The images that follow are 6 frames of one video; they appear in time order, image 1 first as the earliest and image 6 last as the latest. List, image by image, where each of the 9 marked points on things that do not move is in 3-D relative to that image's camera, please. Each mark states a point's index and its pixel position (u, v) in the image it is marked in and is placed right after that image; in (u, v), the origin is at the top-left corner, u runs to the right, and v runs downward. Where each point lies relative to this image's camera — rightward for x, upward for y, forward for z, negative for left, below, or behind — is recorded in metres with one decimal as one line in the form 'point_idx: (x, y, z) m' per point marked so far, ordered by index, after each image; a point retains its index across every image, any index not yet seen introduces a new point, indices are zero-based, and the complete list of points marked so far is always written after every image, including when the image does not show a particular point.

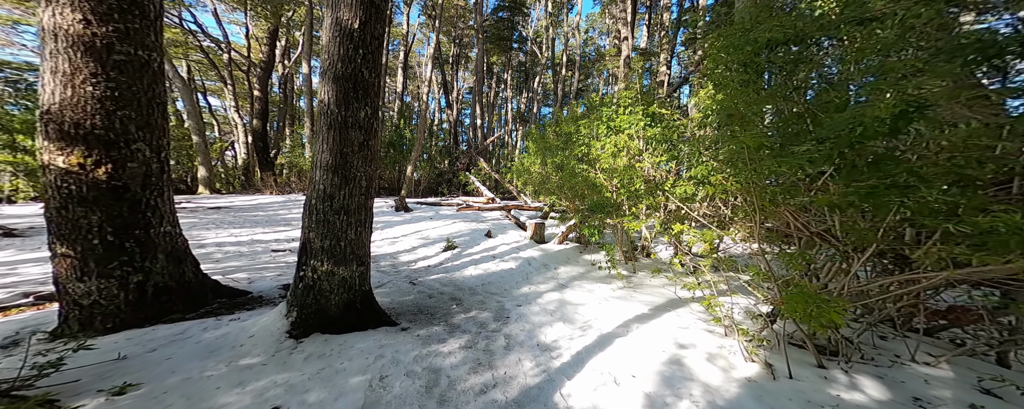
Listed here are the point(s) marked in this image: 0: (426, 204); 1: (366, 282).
0: (-2.8, 0.0, +9.4) m
1: (-1.1, -0.6, +2.3) m
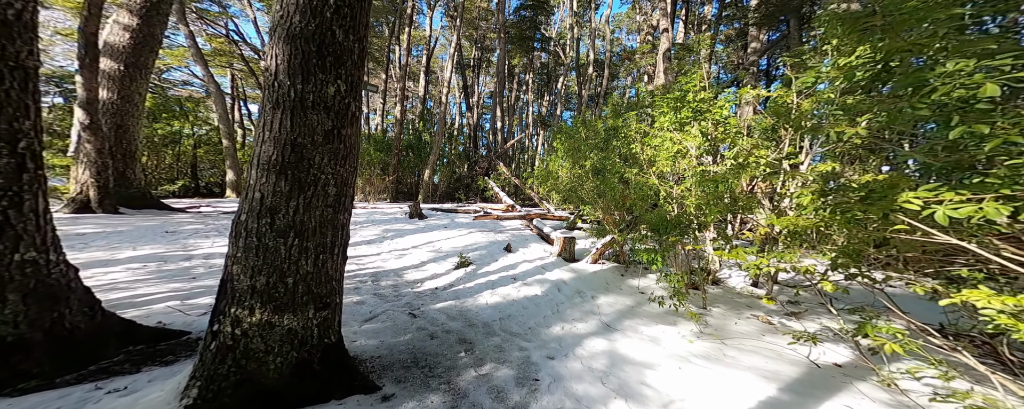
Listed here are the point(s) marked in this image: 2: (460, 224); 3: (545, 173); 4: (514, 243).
0: (-2.1, -0.2, +8.8) m
1: (-1.0, -0.7, +1.6) m
2: (-1.3, -0.5, +7.1) m
3: (+0.8, +0.8, +7.4) m
4: (0.0, -0.7, +5.6) m
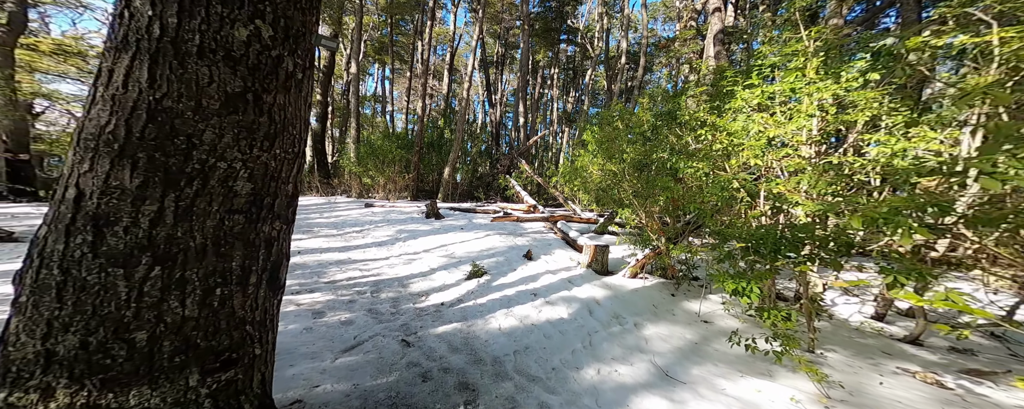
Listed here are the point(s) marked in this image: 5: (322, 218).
0: (-1.5, -0.2, +8.3) m
1: (-0.9, -0.7, +1.0) m
2: (-0.8, -0.5, +6.6) m
3: (+1.4, +0.8, +6.7) m
4: (+0.4, -0.7, +4.9) m
5: (-5.1, -0.3, +7.9) m
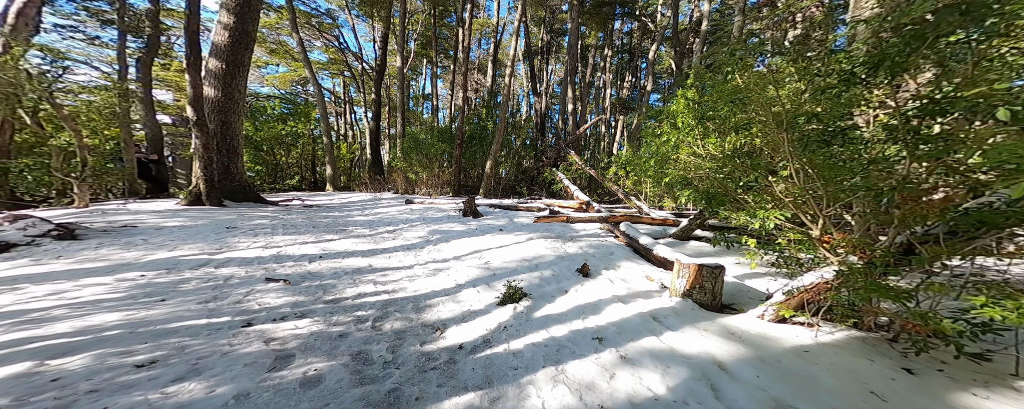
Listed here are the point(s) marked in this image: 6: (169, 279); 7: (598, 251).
0: (-0.3, -0.1, +7.4) m
1: (-0.9, -0.7, +0.1) m
2: (+0.1, -0.4, +5.6) m
3: (+2.2, +0.9, +5.3) m
4: (+1.0, -0.7, +3.7) m
5: (-3.9, -0.3, +7.5) m
6: (-3.8, -0.8, +3.3) m
7: (+1.2, -0.6, +3.9) m
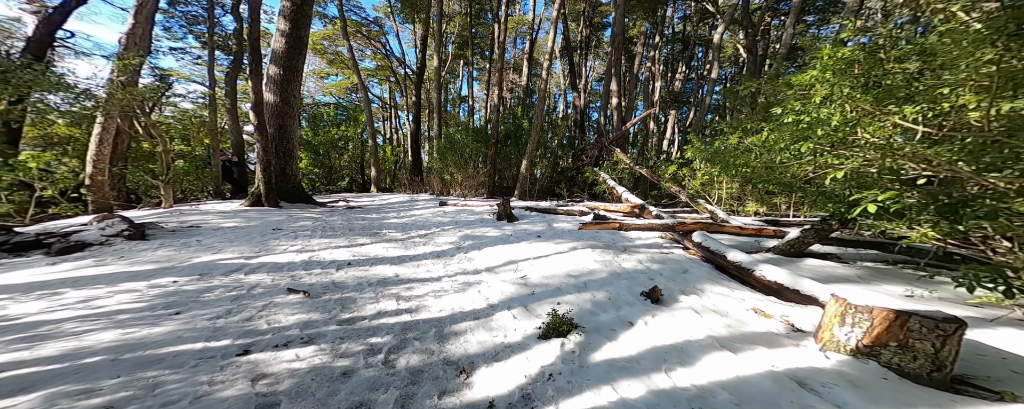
0: (+0.7, -0.1, +6.7) m
1: (-0.9, -0.7, -0.4) m
2: (+0.8, -0.5, +4.9) m
3: (+2.9, +0.8, +4.4) m
4: (+1.5, -0.7, +3.0) m
5: (-2.9, -0.3, +7.4) m
6: (-3.4, -0.9, +3.2) m
7: (+1.6, -0.7, +3.2) m
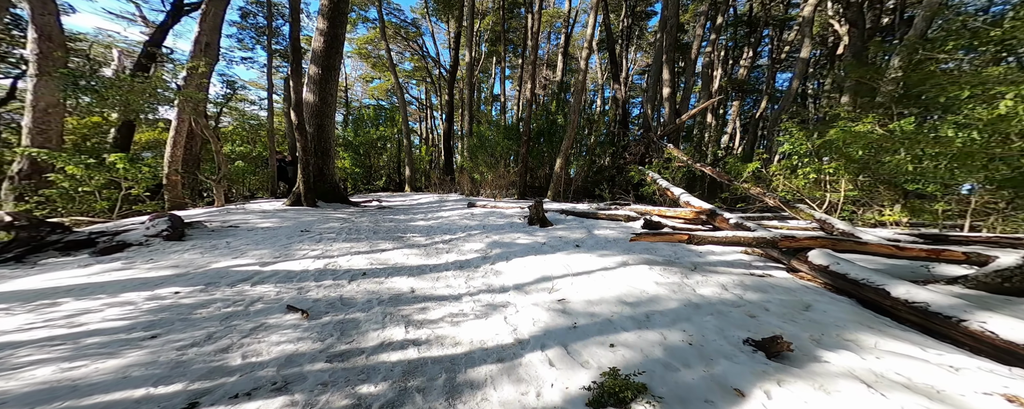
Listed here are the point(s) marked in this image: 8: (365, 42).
0: (+1.4, -0.2, +5.9) m
1: (-1.0, -0.8, -1.0) m
2: (+1.3, -0.5, +4.1) m
3: (+3.3, +0.7, +3.3) m
4: (+1.7, -0.8, +2.1) m
5: (-2.1, -0.4, +7.0) m
6: (-3.1, -0.9, +2.9) m
7: (+1.9, -0.7, +2.3) m
8: (-8.4, +9.1, +16.5) m
